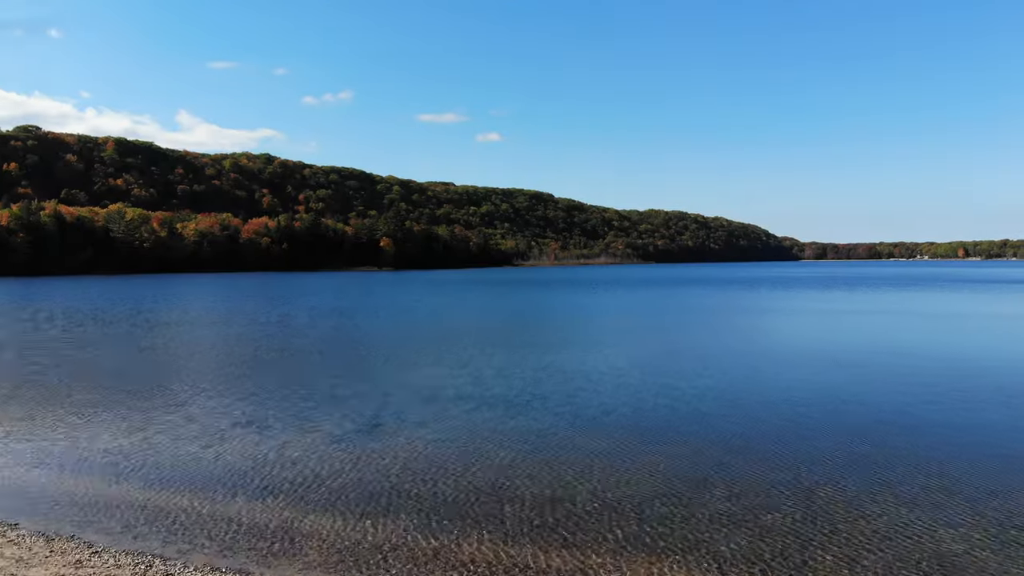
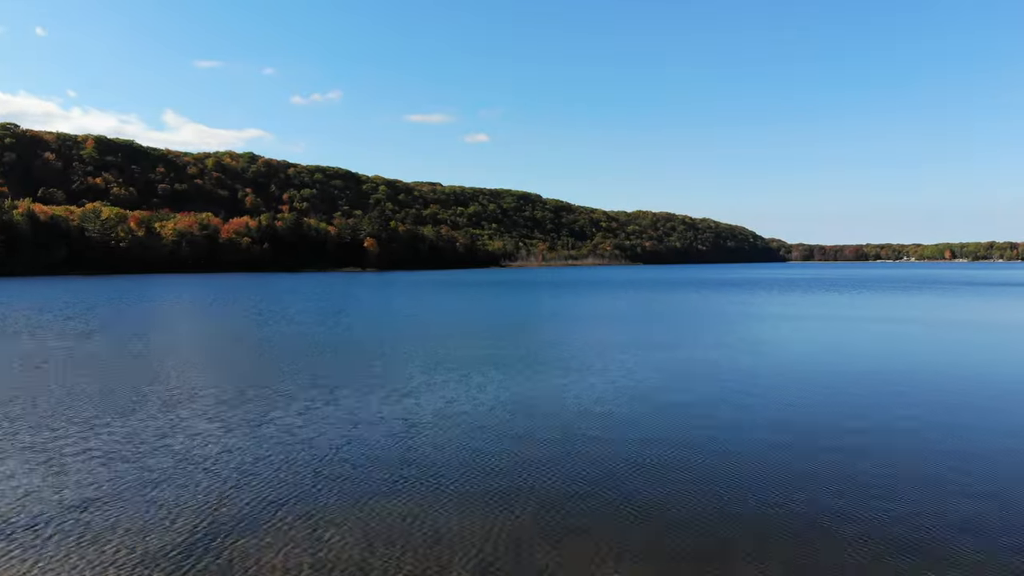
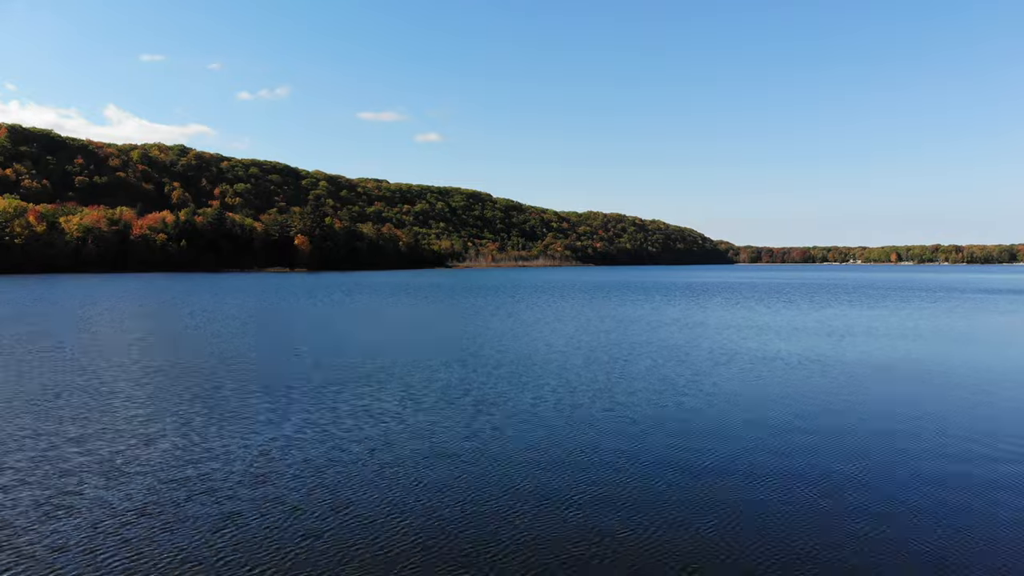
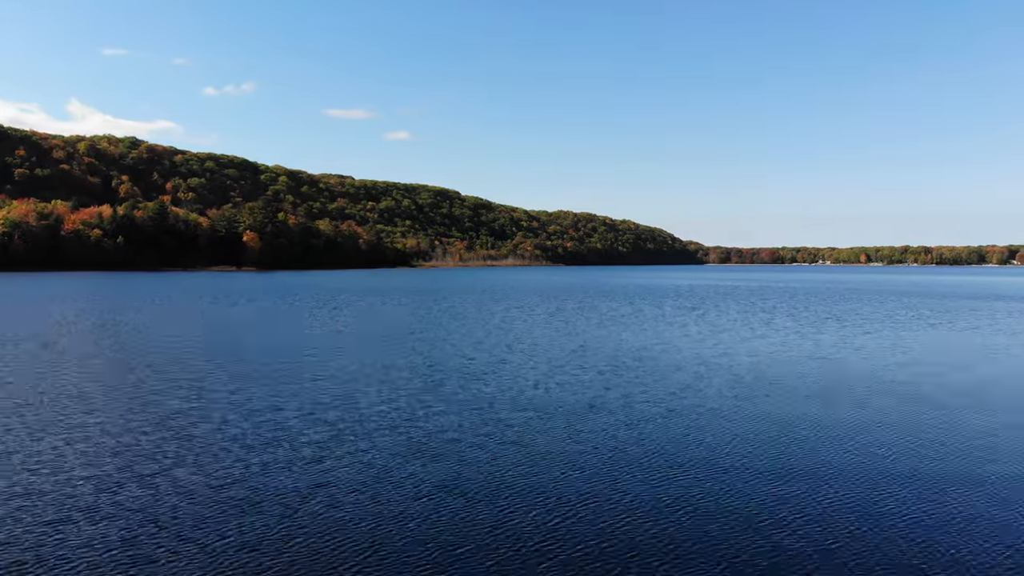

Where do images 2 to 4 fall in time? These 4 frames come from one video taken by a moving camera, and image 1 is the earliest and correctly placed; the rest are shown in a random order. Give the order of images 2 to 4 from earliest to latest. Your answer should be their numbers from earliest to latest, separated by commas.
2, 3, 4
